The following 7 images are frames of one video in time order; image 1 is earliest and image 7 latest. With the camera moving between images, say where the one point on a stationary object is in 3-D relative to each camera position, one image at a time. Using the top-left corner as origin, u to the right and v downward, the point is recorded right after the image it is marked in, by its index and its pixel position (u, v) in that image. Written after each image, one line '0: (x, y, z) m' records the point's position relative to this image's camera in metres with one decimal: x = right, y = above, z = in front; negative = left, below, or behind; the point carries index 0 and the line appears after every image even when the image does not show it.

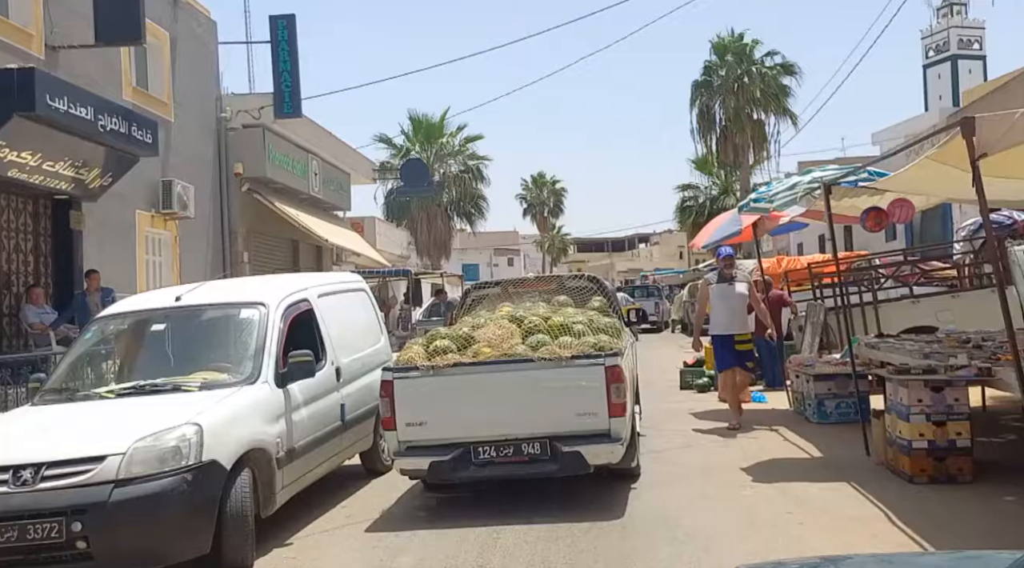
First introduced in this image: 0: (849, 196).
0: (+3.8, +1.0, +8.9) m
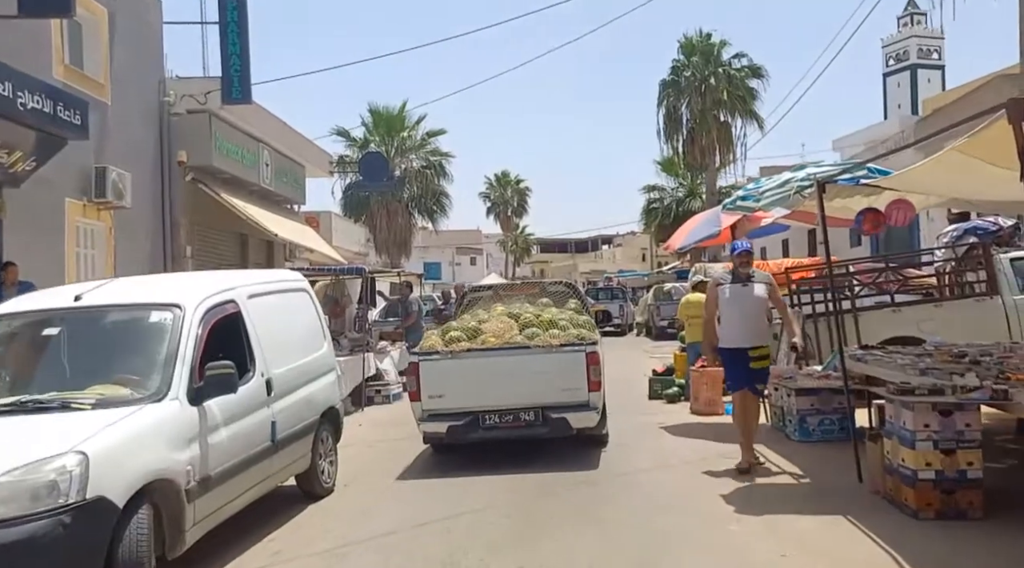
0: (+3.4, +0.9, +8.2) m
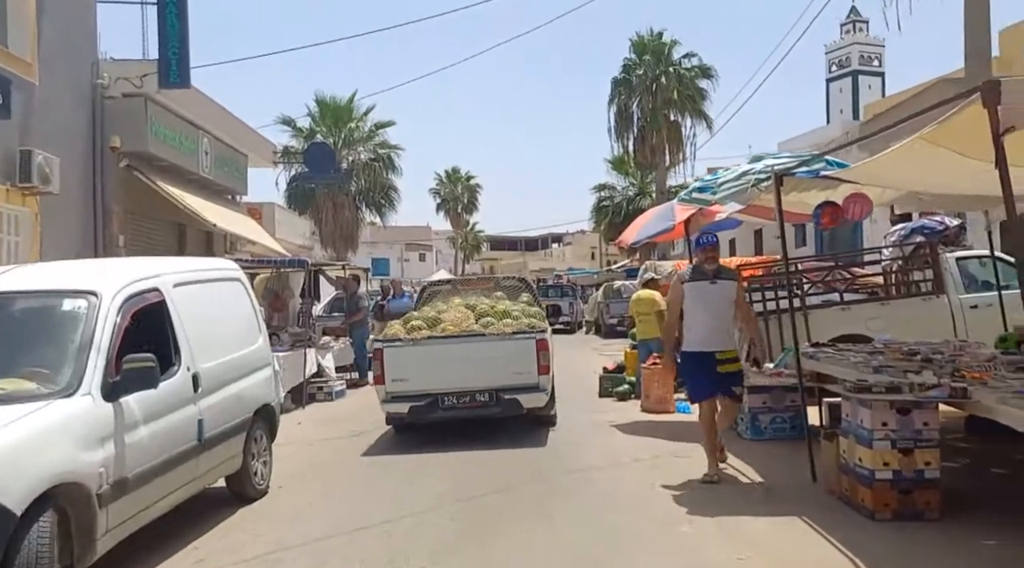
0: (+2.9, +1.0, +8.0) m
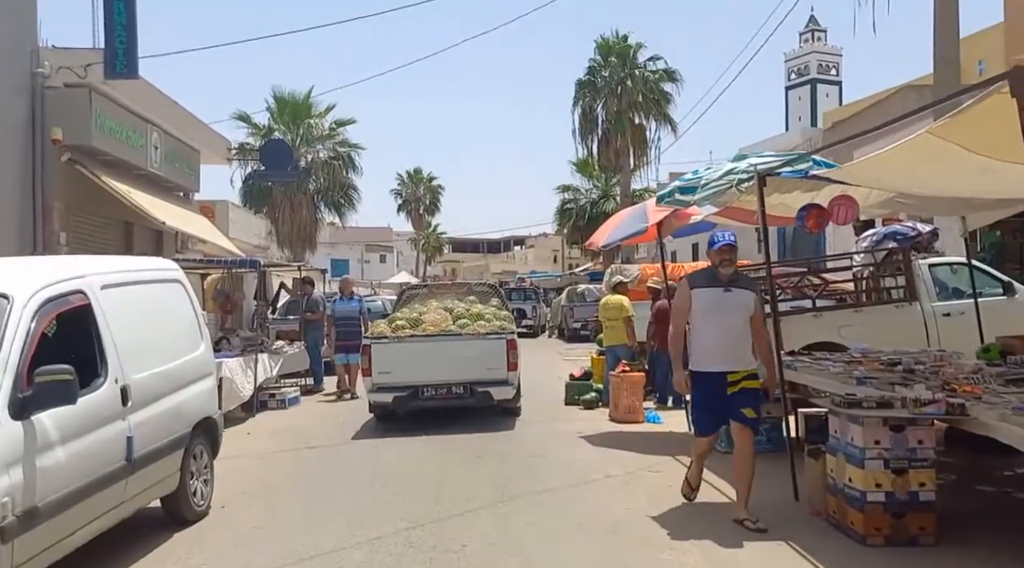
0: (+2.6, +0.9, +7.7) m
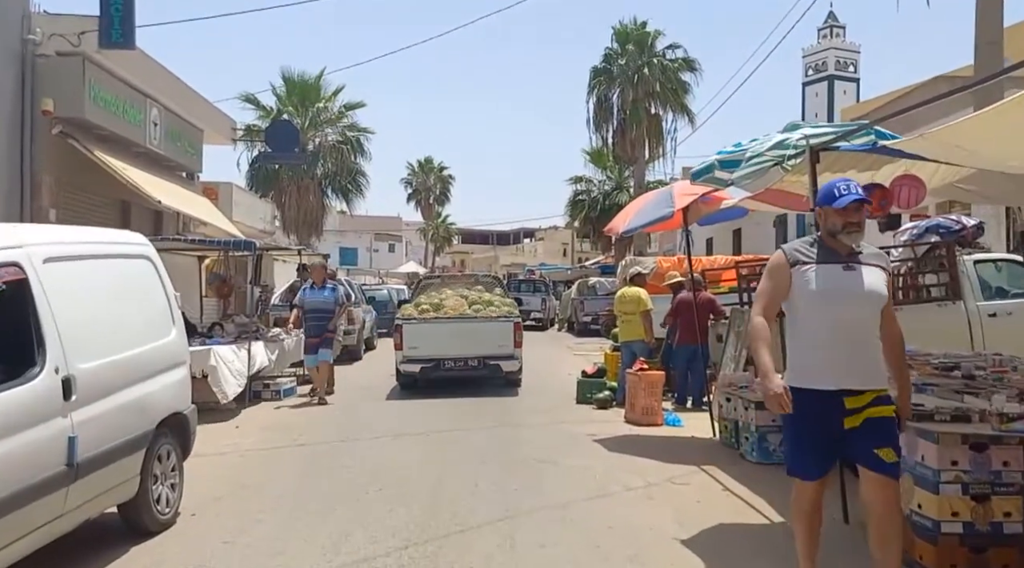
0: (+2.7, +1.0, +6.8) m
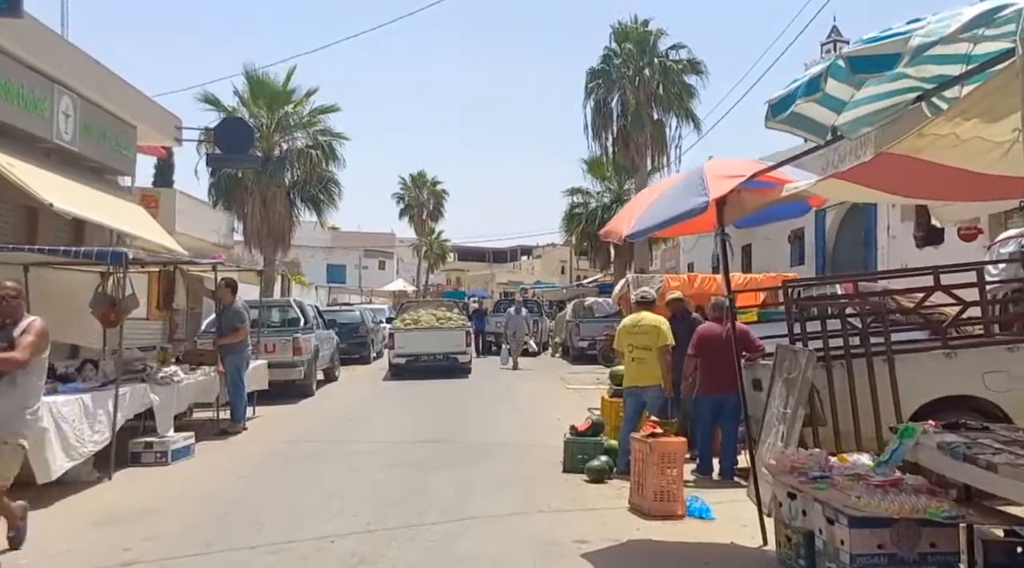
0: (+2.3, +0.8, +3.8) m
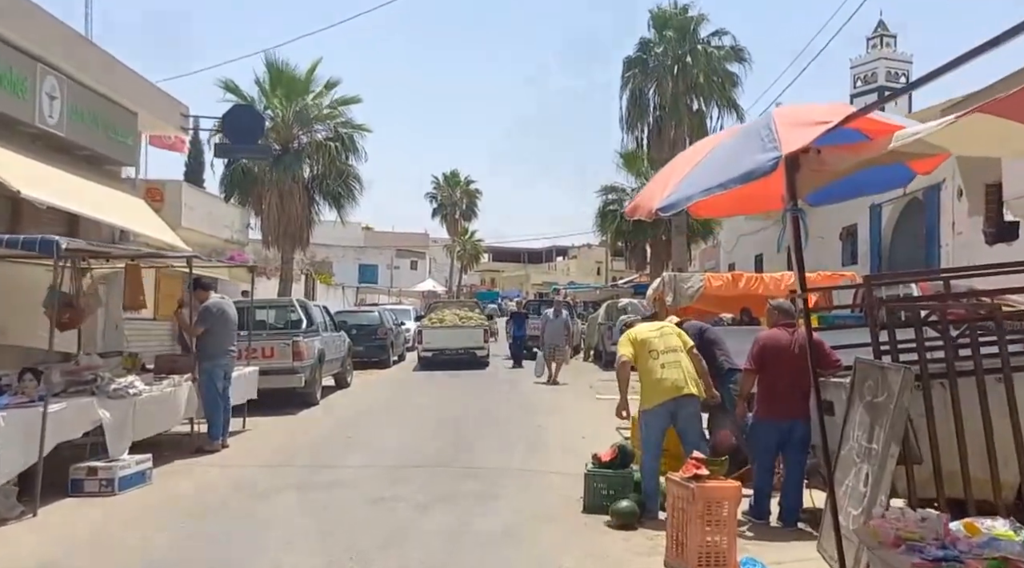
0: (+2.2, +0.8, +2.2) m
